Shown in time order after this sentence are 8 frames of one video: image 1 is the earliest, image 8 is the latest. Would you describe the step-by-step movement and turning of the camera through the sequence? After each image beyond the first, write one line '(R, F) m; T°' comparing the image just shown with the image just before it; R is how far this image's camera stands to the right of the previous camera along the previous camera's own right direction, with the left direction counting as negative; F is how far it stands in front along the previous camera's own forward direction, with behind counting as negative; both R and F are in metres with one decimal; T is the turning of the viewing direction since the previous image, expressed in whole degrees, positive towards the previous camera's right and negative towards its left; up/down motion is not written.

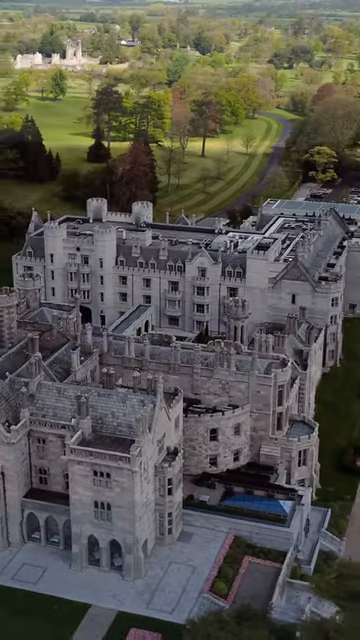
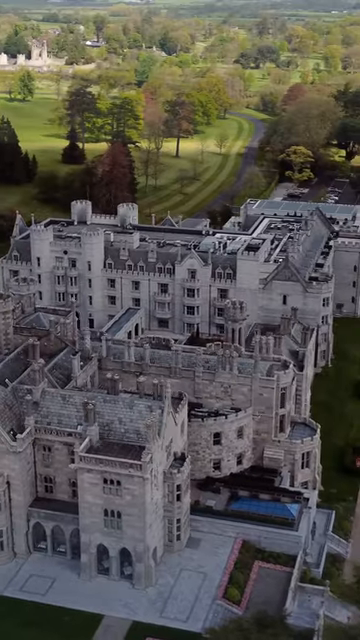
(-3.1, +1.0) m; +2°
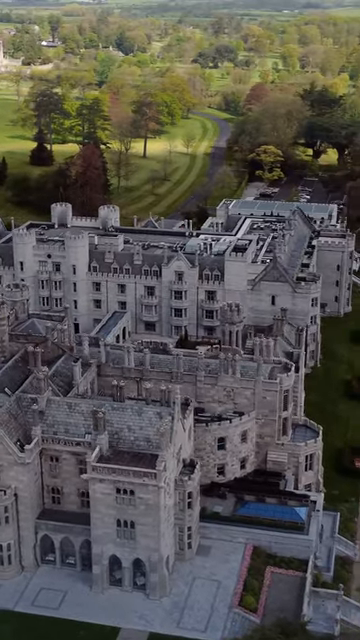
(-3.9, +1.2) m; +3°
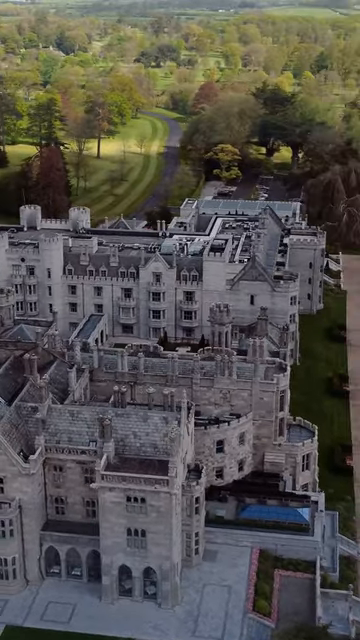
(-4.6, +1.3) m; +4°
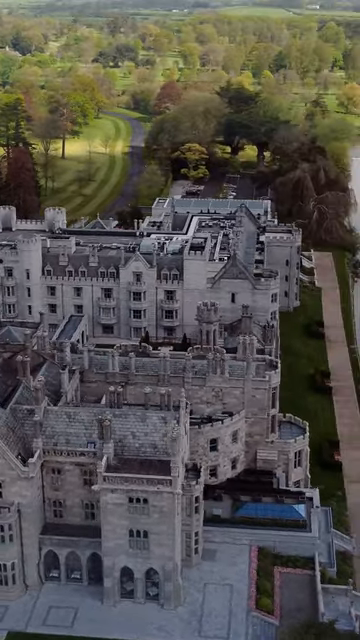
(-2.8, +0.5) m; +3°
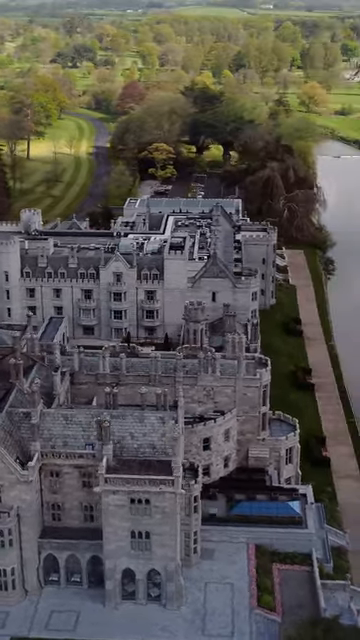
(-2.7, +0.2) m; +3°
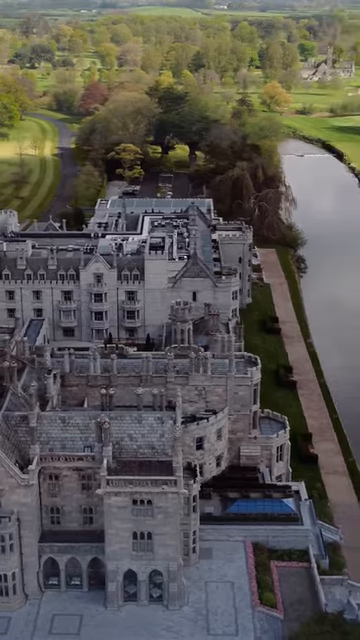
(-2.7, +0.1) m; +3°
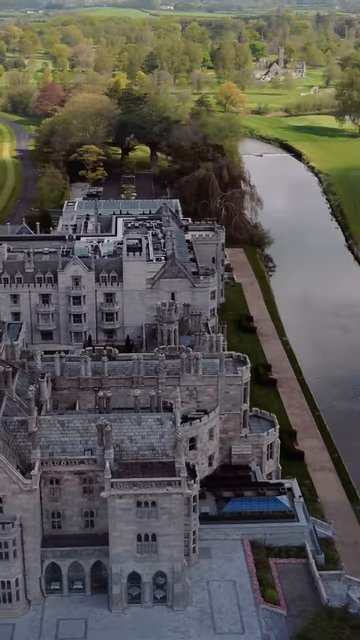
(-3.3, -0.1) m; +3°
